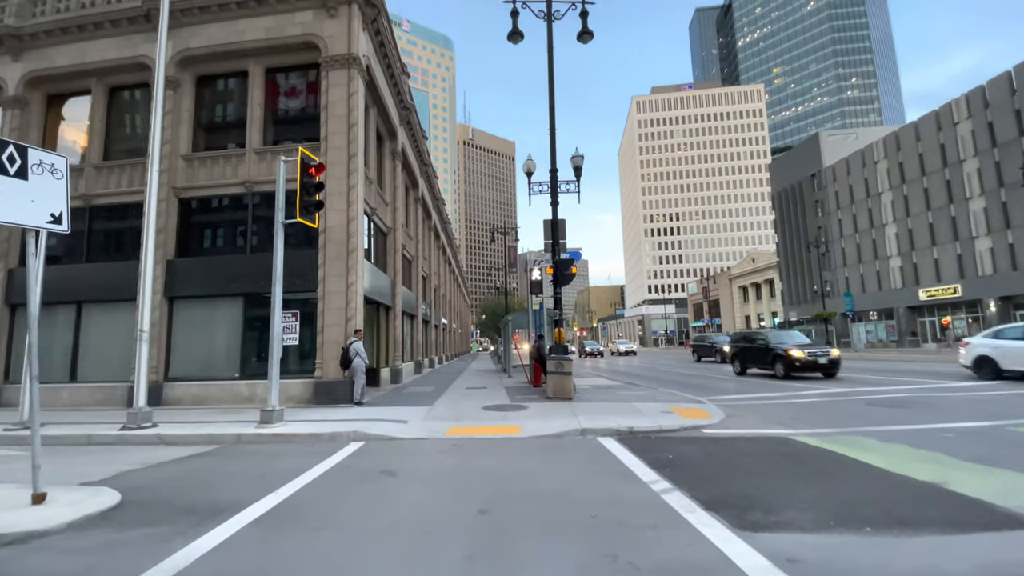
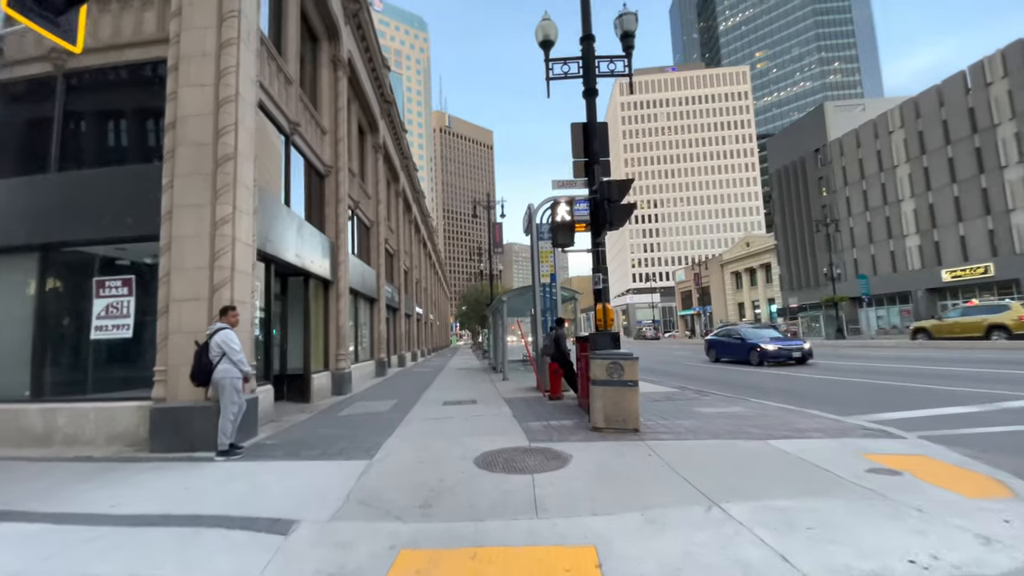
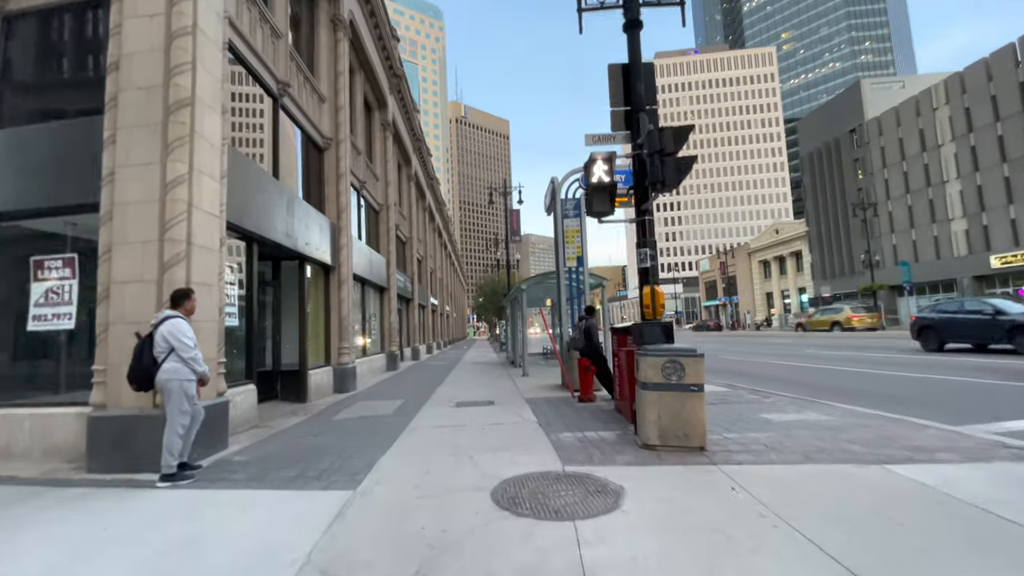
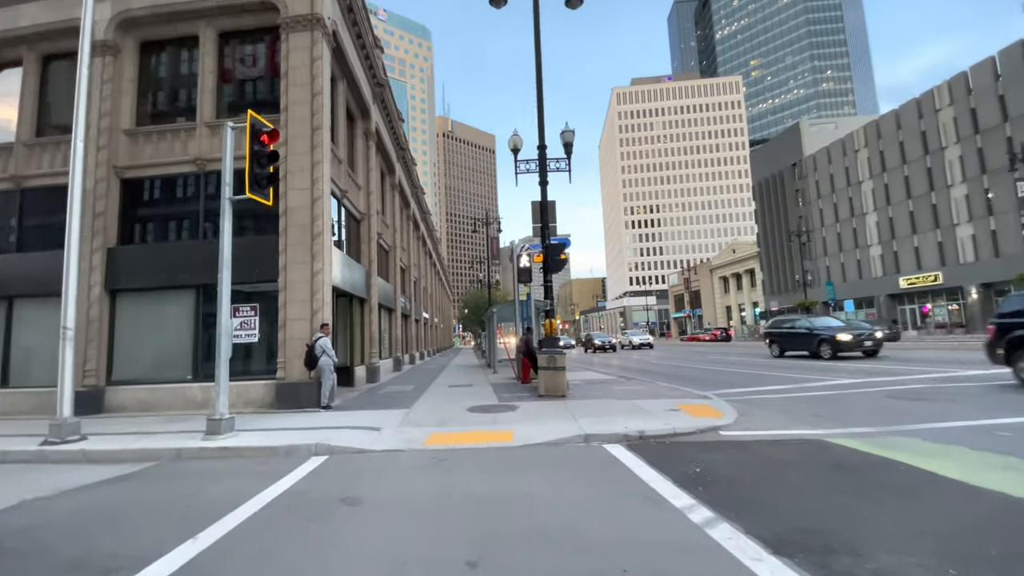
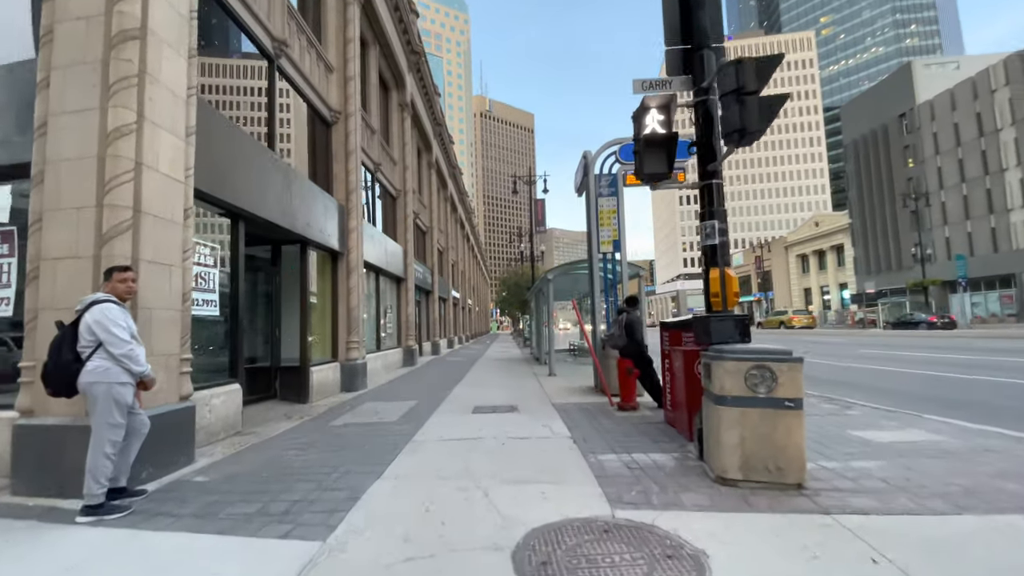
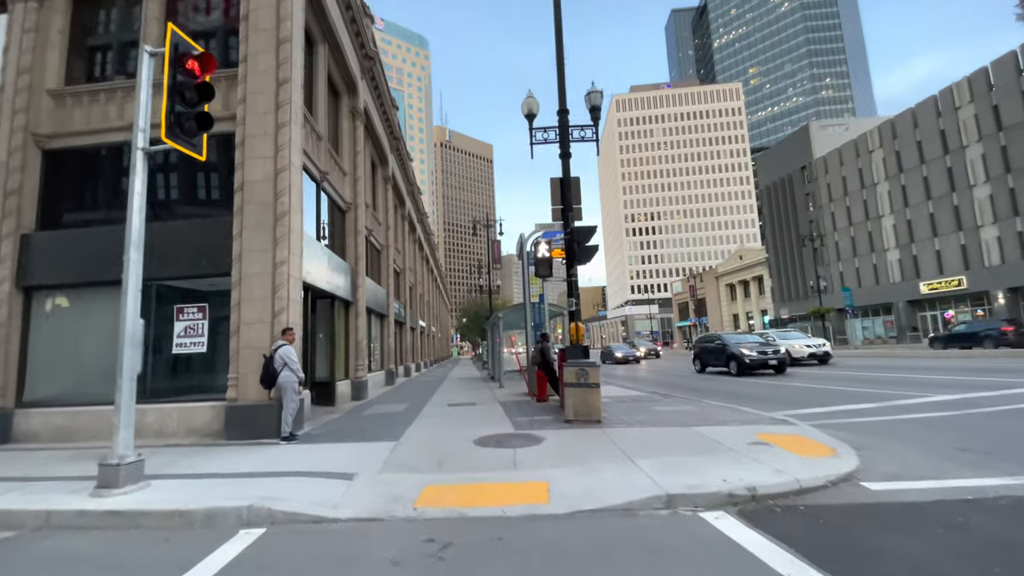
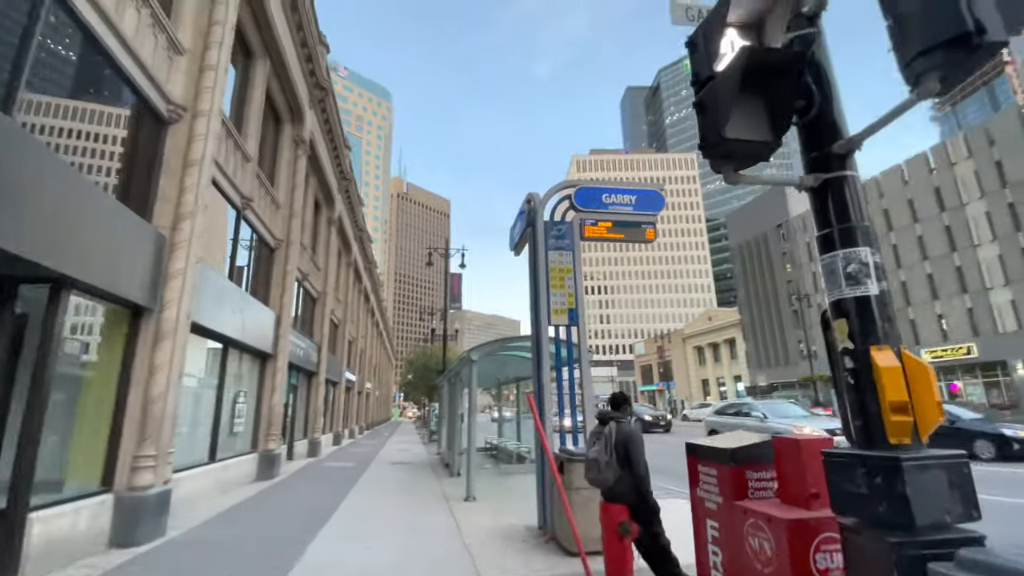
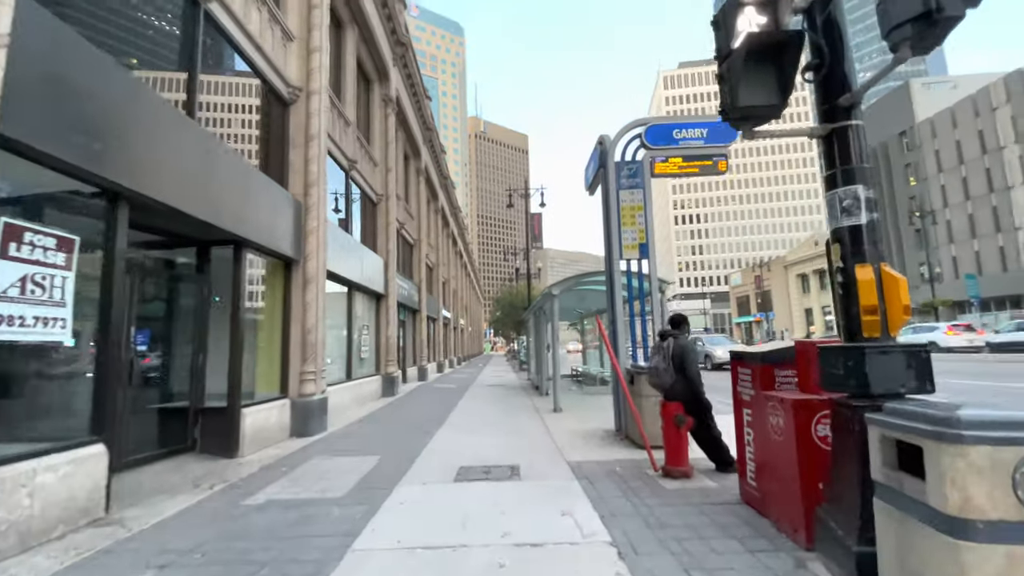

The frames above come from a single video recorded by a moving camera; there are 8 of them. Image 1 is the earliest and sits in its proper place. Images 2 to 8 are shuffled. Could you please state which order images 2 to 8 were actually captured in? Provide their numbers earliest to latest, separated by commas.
4, 6, 2, 3, 5, 8, 7
